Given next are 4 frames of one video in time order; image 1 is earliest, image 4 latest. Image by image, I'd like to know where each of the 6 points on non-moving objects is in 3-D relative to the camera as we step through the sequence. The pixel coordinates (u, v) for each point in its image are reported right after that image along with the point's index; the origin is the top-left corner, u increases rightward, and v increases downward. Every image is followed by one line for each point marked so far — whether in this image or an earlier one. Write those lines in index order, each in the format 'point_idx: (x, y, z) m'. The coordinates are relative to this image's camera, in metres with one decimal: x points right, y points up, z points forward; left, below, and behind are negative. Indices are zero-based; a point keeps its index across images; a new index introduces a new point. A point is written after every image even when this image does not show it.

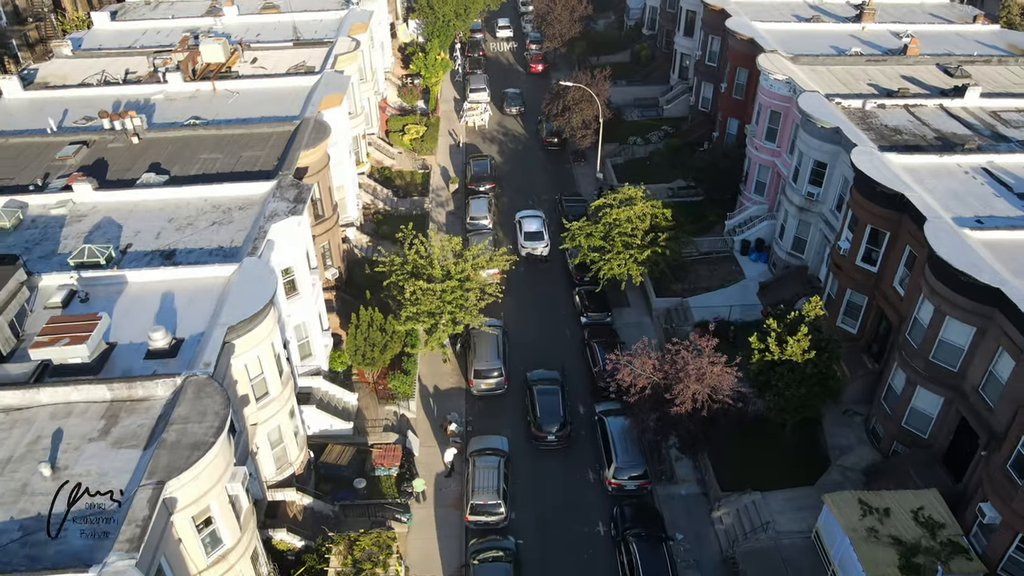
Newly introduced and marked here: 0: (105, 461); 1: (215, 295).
0: (-8.6, -3.7, +15.1) m
1: (-8.2, -0.2, +19.8) m
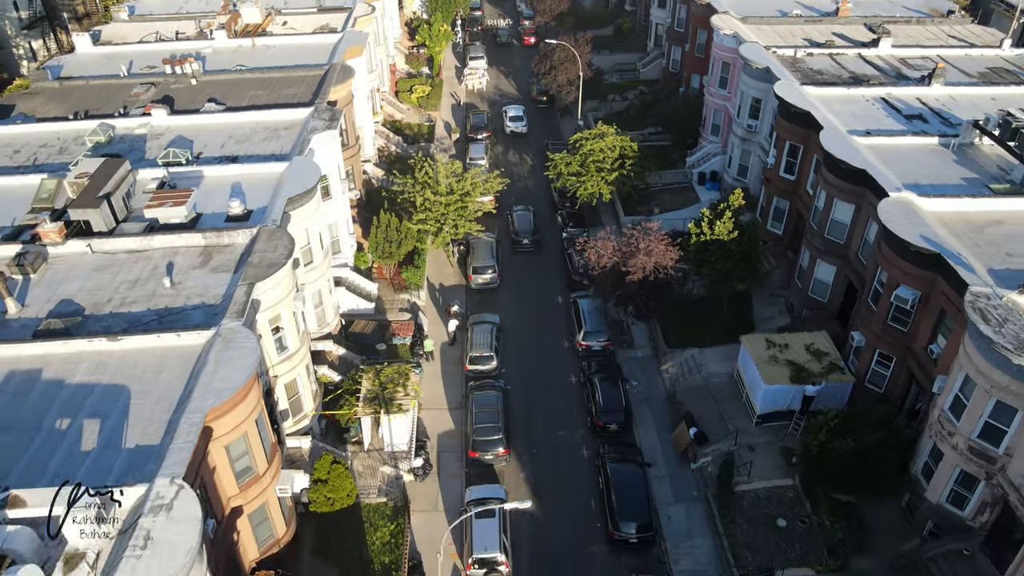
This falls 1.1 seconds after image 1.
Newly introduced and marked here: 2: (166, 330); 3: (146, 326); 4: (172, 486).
0: (-9.0, +0.3, +21.1) m
1: (-8.6, +3.8, +25.8) m
2: (-9.2, -1.1, +19.1) m
3: (-9.9, -1.0, +19.2) m
4: (-6.9, -4.1, +14.6) m
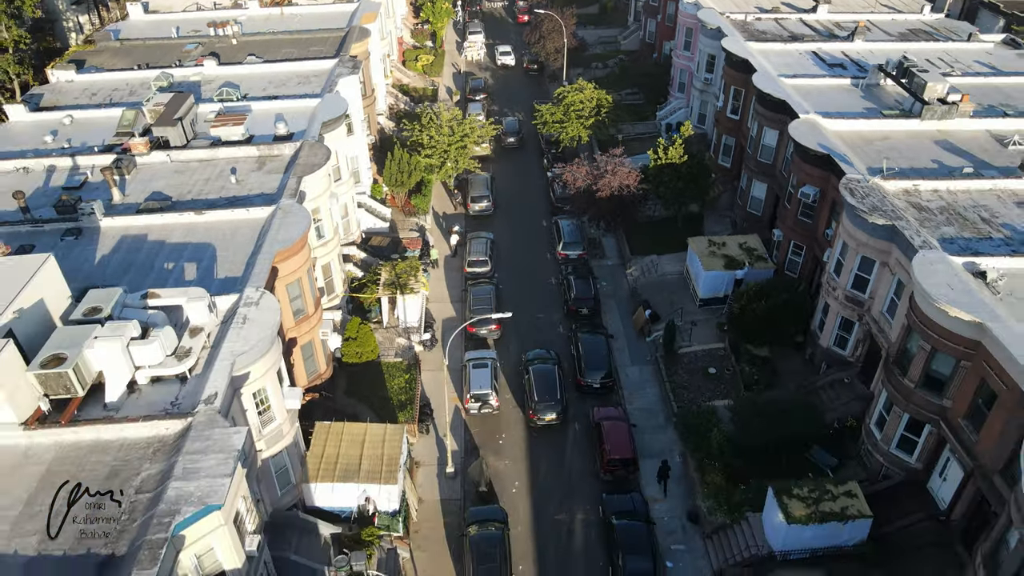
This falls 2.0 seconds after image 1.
0: (-9.4, +4.2, +27.2) m
1: (-9.0, +7.8, +31.9) m
2: (-9.6, +2.9, +25.2) m
3: (-10.3, +2.9, +25.3) m
4: (-7.4, -0.2, +20.7) m
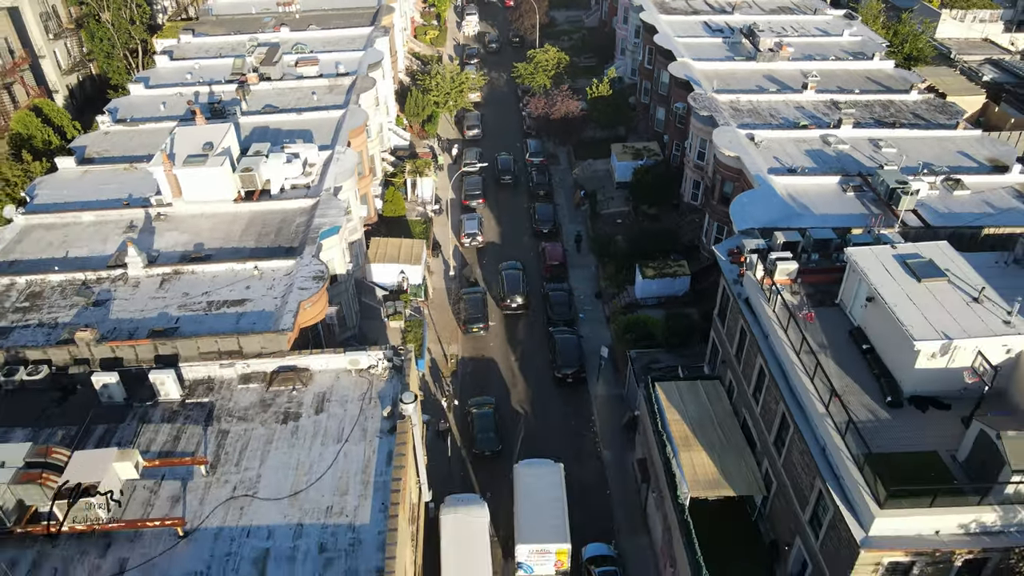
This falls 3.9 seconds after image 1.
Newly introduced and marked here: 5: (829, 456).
0: (-10.7, +11.5, +43.1) m
1: (-10.3, +15.1, +47.8) m
2: (-10.9, +10.2, +41.1) m
3: (-11.6, +10.2, +41.2) m
4: (-8.6, +7.1, +36.6) m
5: (+8.7, -4.5, +19.7) m
